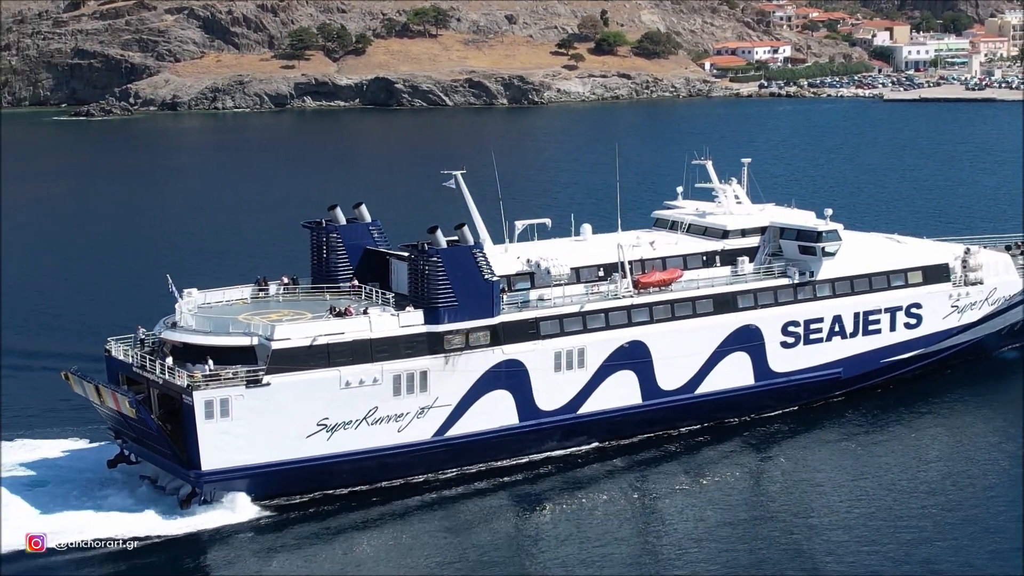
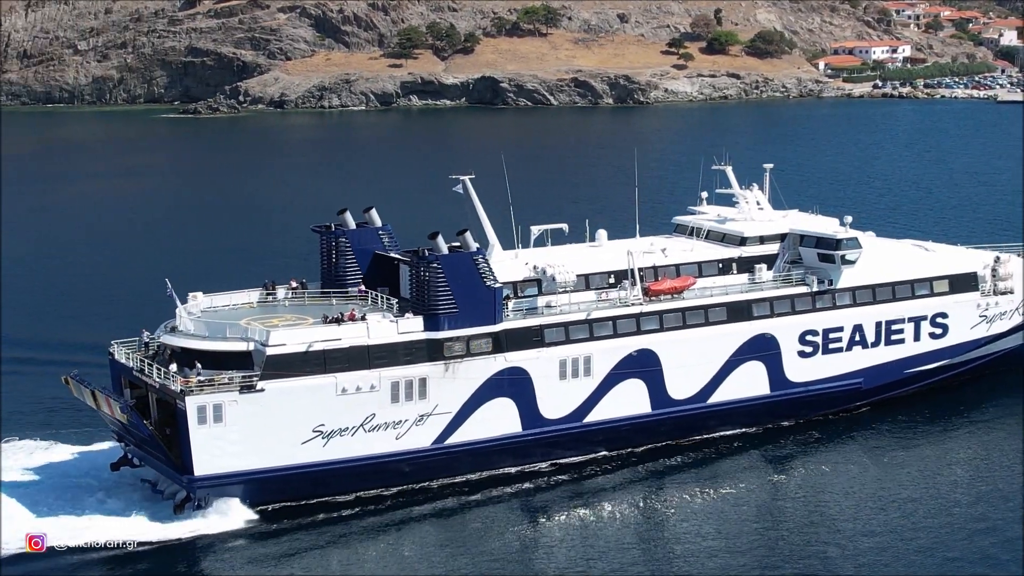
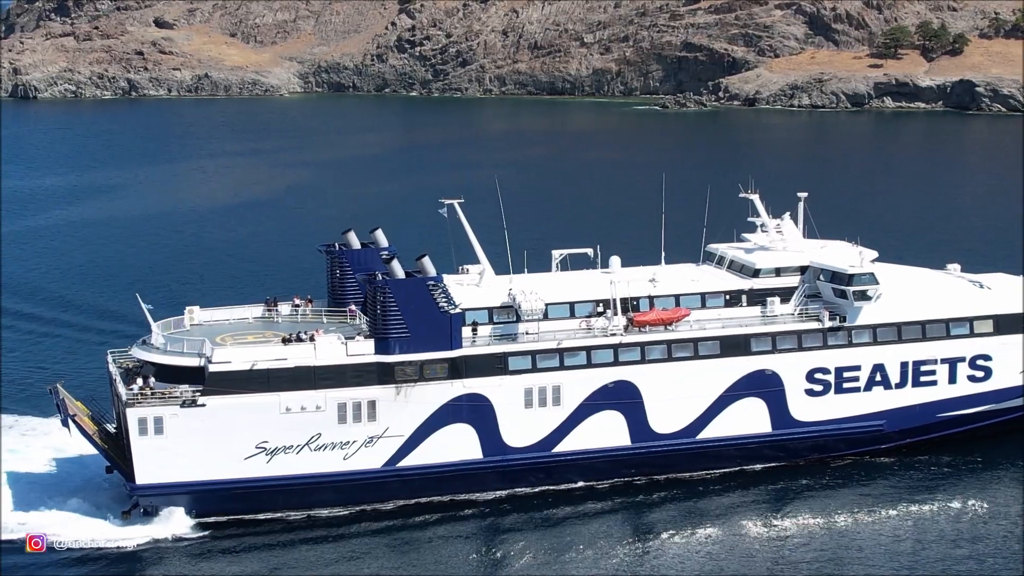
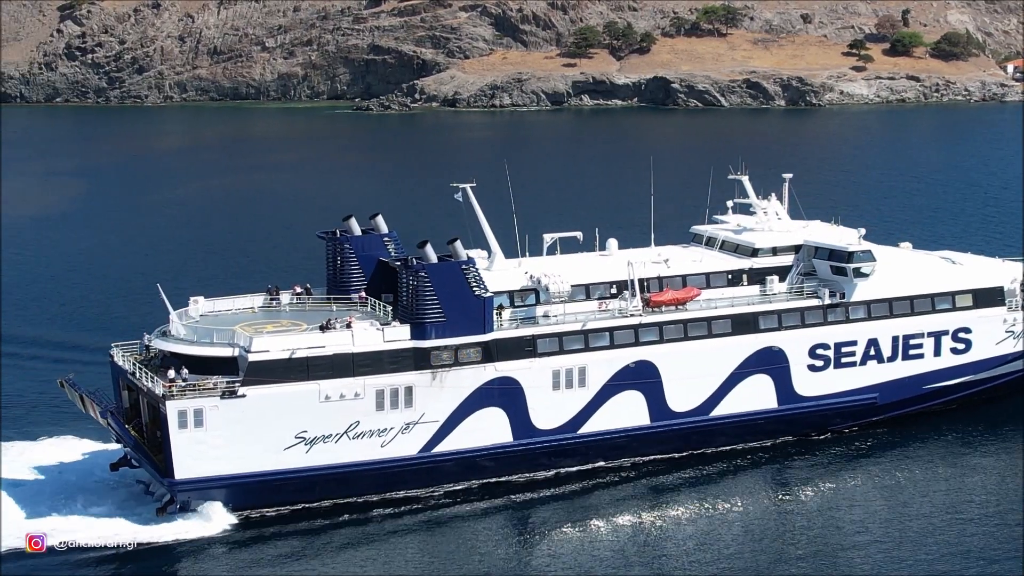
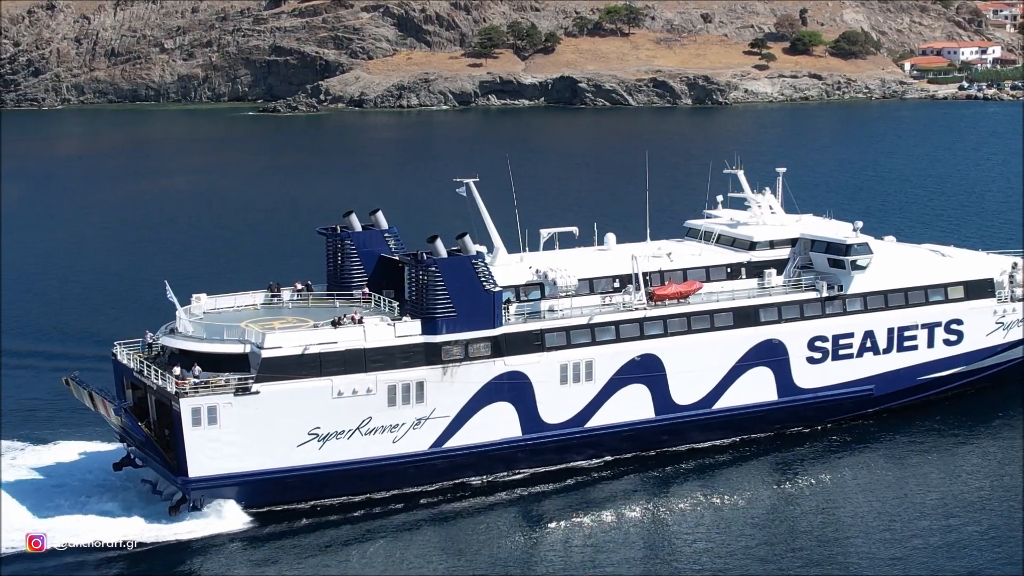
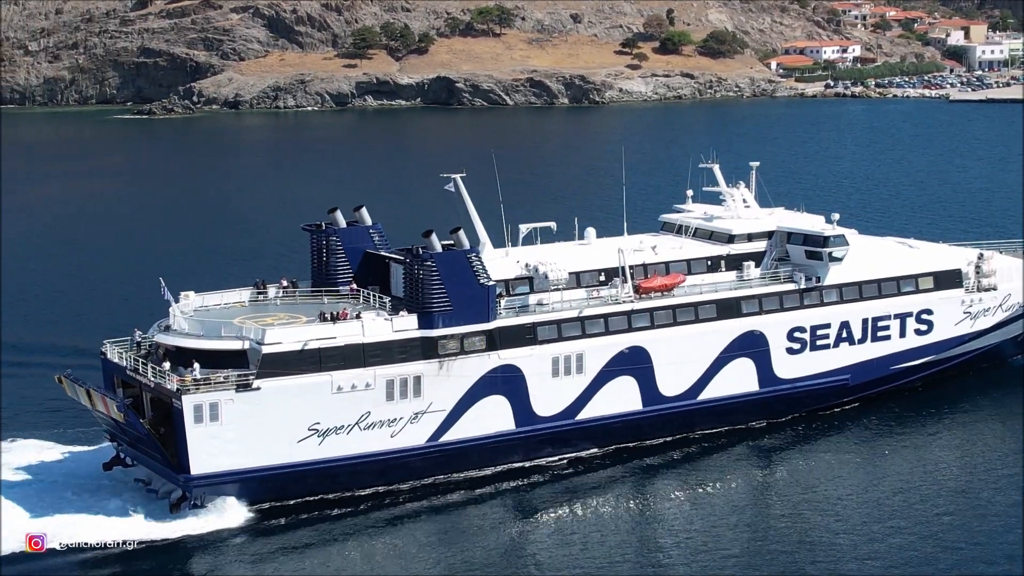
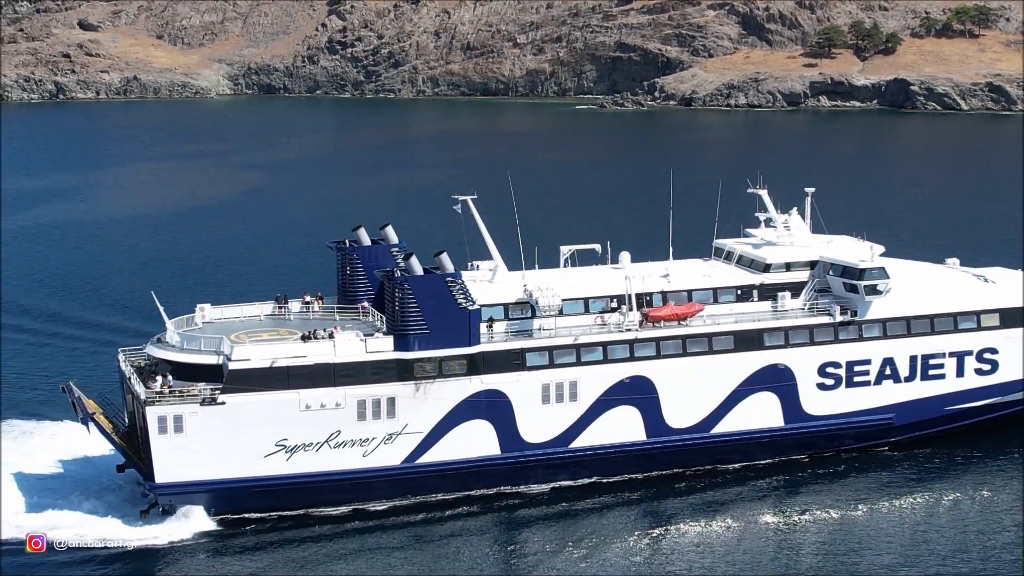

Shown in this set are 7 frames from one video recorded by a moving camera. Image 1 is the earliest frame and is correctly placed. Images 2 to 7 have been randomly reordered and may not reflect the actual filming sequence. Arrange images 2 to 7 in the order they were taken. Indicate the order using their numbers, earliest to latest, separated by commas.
6, 2, 5, 4, 7, 3
